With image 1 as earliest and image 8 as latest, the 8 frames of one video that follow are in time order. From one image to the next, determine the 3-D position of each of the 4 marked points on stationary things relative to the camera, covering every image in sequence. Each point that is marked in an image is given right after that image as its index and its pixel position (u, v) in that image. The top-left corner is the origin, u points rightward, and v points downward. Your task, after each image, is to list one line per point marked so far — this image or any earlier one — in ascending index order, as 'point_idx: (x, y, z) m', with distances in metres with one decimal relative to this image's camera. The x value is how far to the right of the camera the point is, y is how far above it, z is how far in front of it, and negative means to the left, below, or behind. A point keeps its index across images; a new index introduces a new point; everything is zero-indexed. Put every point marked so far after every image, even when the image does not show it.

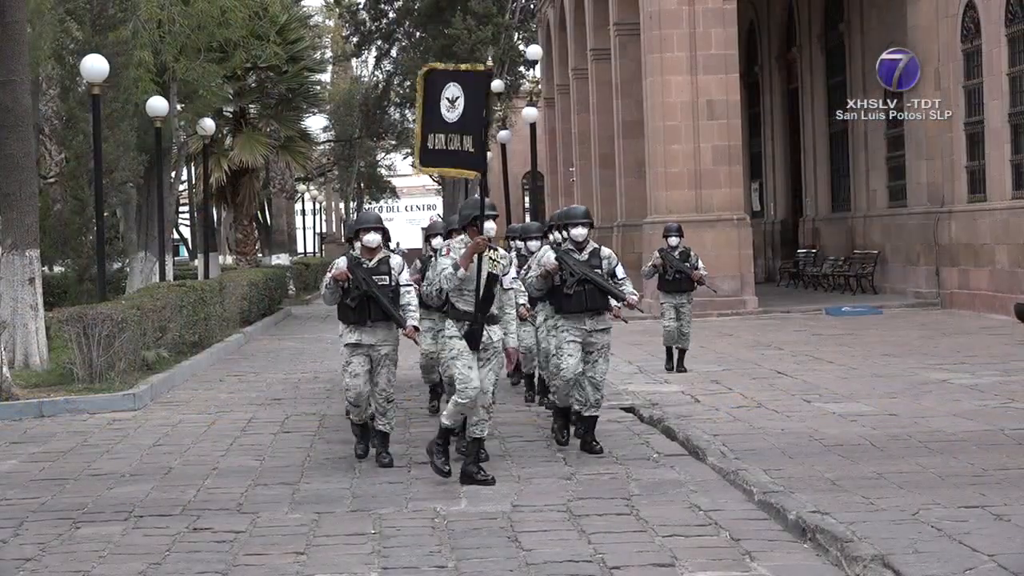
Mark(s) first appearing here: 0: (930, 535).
0: (+2.0, -1.2, +8.0) m
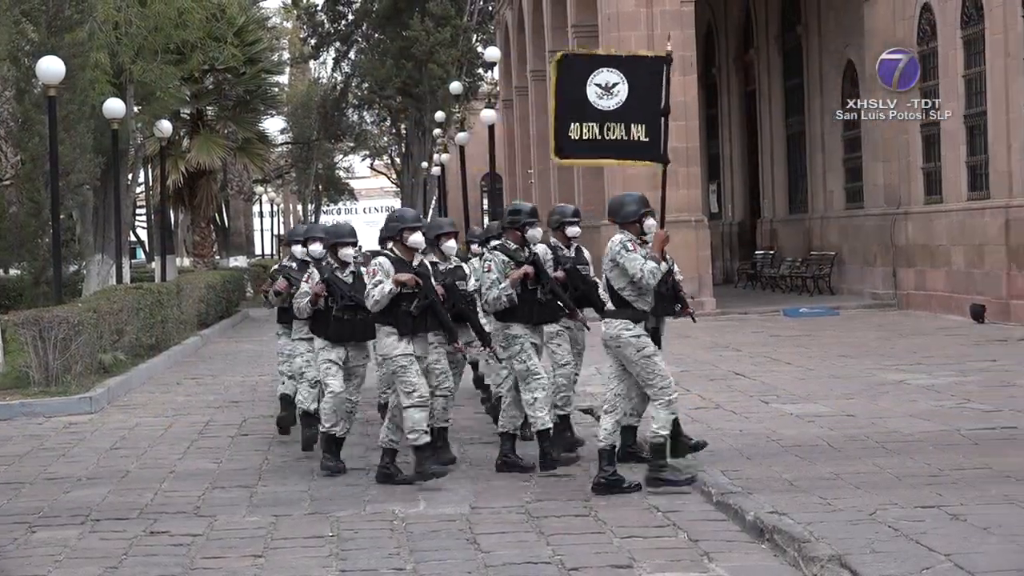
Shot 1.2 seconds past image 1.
0: (+1.8, -1.2, +8.0) m
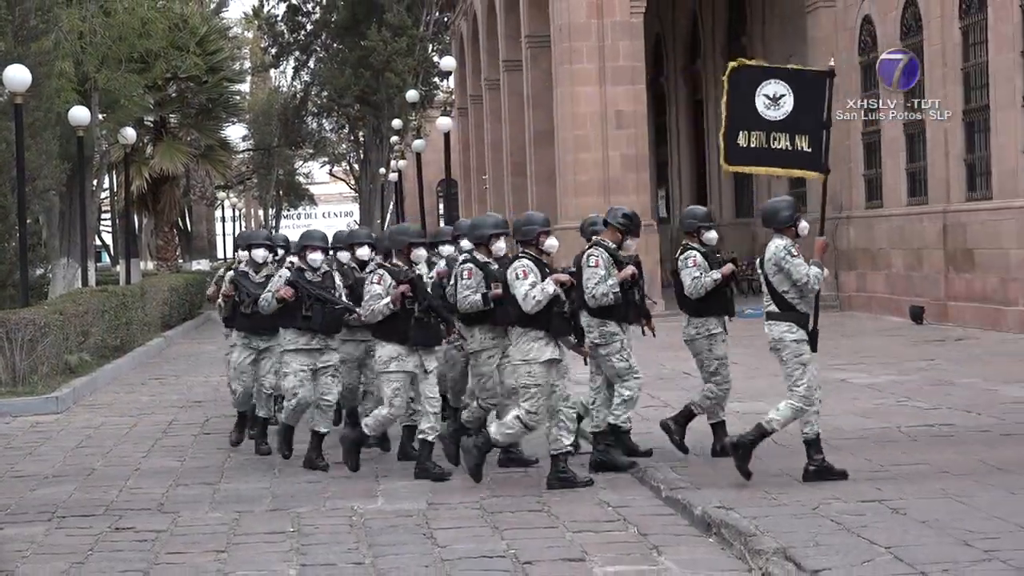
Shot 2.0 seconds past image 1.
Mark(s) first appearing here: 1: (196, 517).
0: (+1.6, -1.2, +8.3) m
1: (-1.7, -1.2, +9.0) m
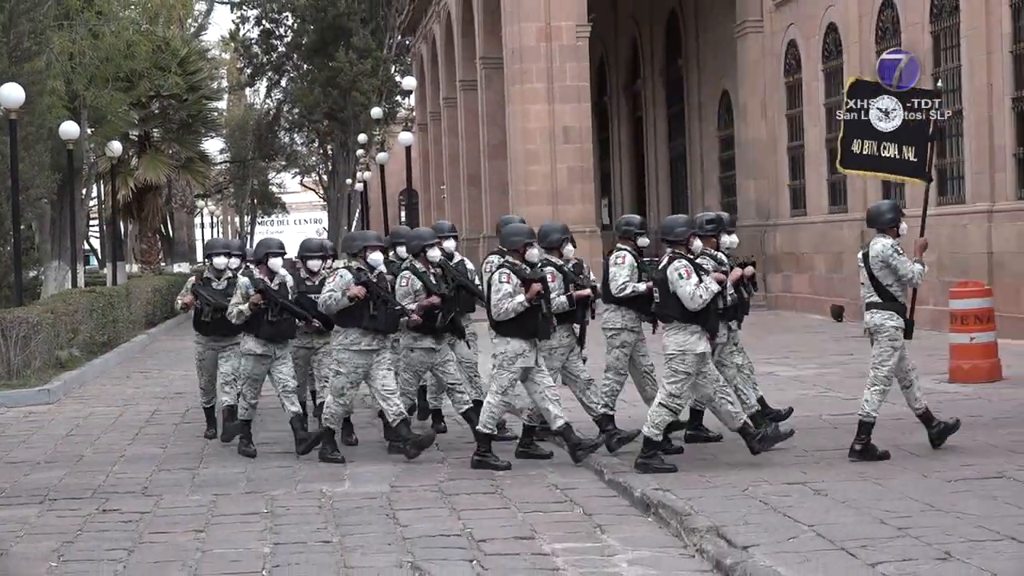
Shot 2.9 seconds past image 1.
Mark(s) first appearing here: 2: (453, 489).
0: (+1.4, -1.2, +9.1) m
1: (-2.0, -1.2, +9.7) m
2: (-0.3, -1.2, +10.0) m
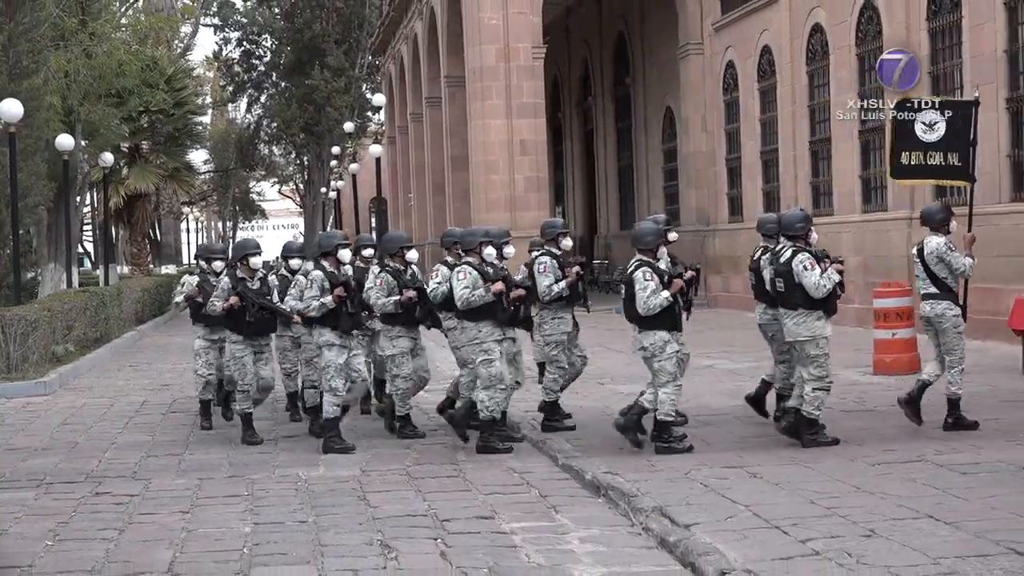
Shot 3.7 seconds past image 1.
0: (+1.1, -1.2, +10.0) m
1: (-2.2, -1.2, +10.5) m
2: (-0.6, -1.2, +10.8) m
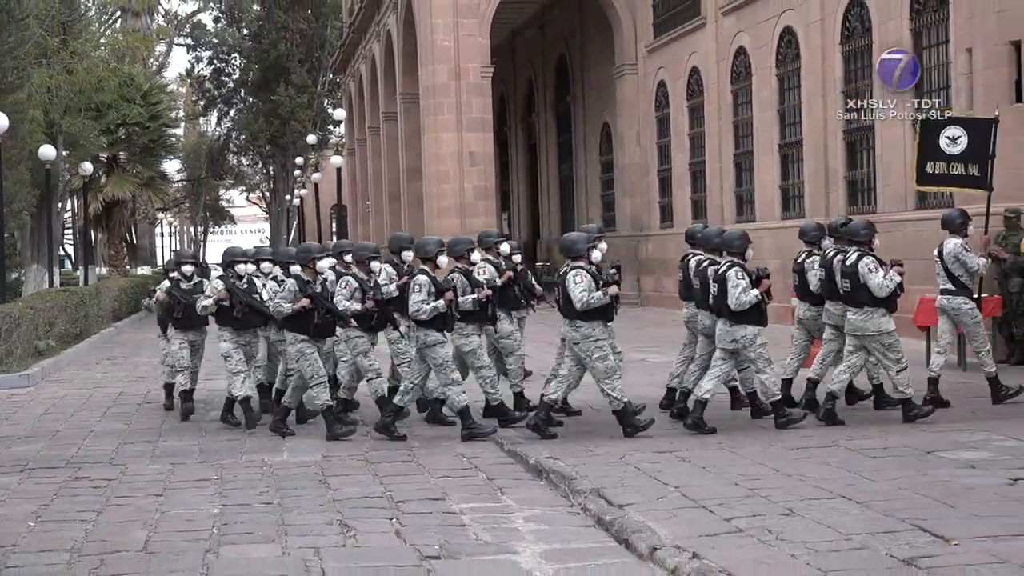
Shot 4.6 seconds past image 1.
0: (+0.8, -1.2, +10.9) m
1: (-2.5, -1.2, +11.3) m
2: (-0.9, -1.2, +11.6) m
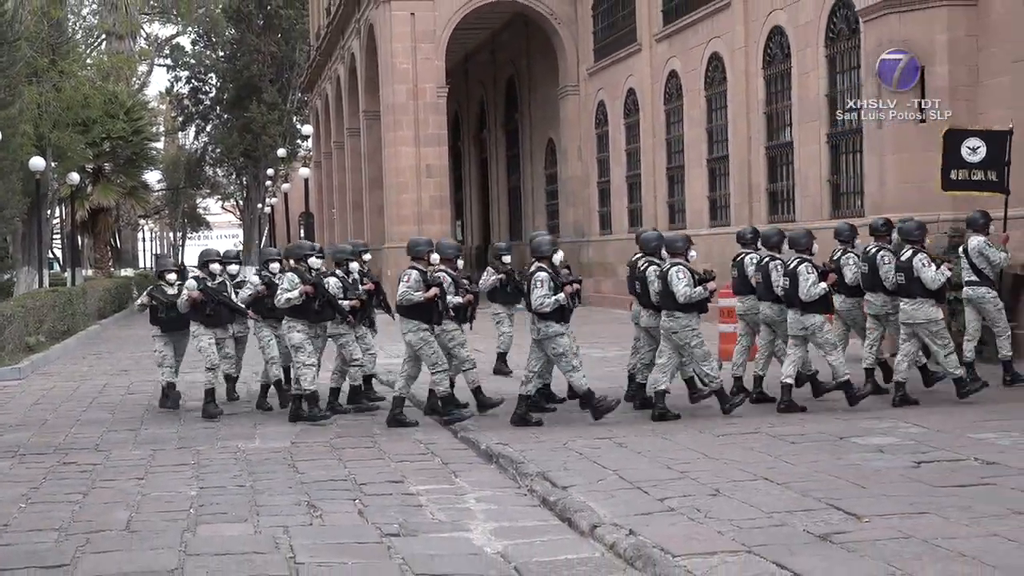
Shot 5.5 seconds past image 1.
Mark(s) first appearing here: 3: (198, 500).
0: (+0.4, -1.2, +12.0) m
1: (-2.9, -1.2, +12.3) m
2: (-1.3, -1.2, +12.7) m
3: (-2.1, -1.4, +11.3) m
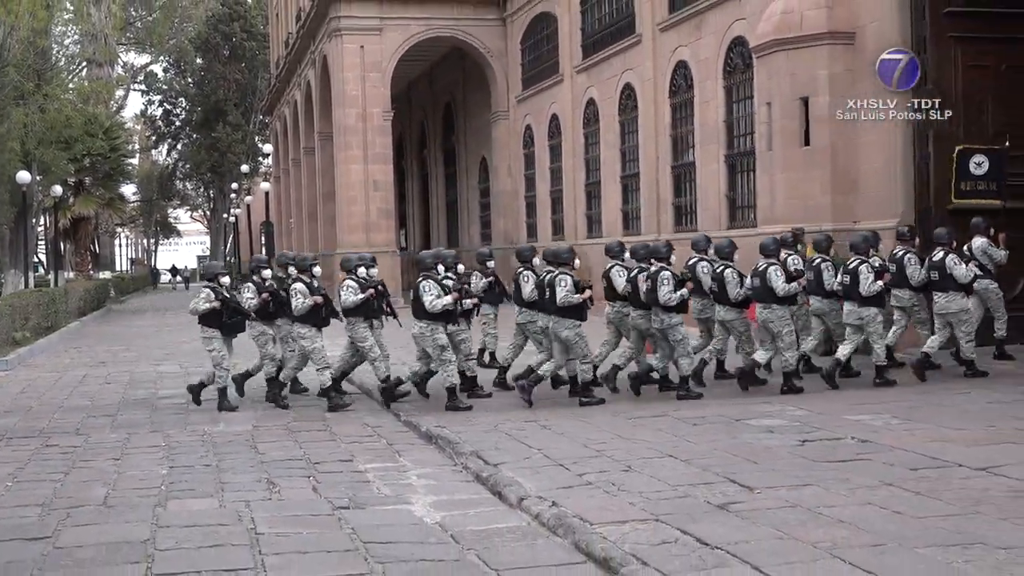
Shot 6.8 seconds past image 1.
0: (-0.1, -1.2, +13.6) m
1: (-3.4, -1.2, +13.7) m
2: (-1.9, -1.2, +14.2) m
3: (-2.6, -1.4, +12.7) m
